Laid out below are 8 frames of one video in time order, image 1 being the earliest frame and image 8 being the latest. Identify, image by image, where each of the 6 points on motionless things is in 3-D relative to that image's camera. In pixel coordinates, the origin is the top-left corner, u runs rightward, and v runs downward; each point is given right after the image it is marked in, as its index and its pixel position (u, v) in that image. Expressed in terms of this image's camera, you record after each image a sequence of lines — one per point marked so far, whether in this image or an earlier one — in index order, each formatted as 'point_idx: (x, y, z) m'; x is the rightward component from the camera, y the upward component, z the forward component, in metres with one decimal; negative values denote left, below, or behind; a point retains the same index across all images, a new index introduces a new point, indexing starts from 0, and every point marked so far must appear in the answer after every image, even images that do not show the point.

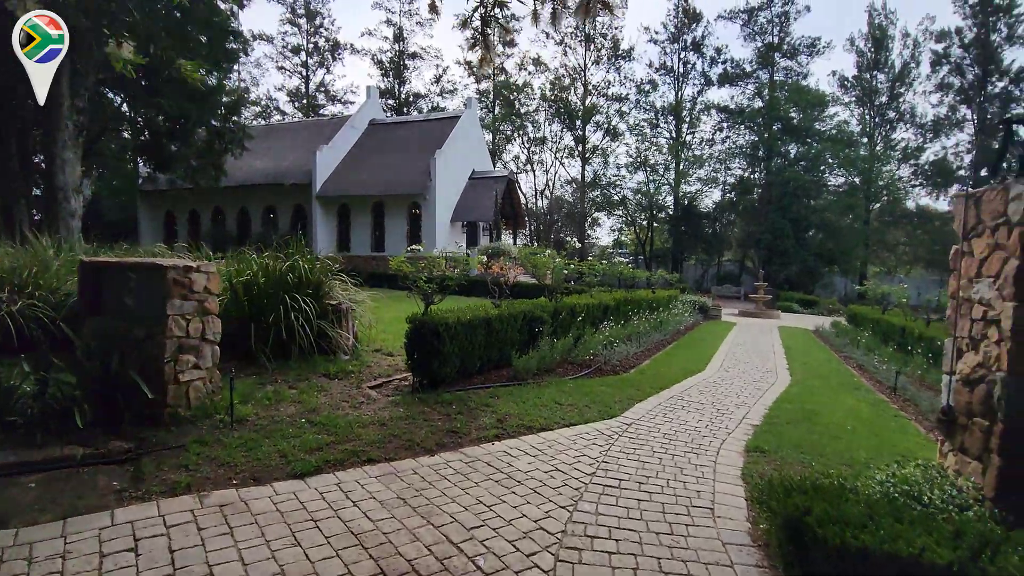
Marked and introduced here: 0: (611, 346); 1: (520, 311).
0: (+1.6, -0.9, +8.2) m
1: (+0.1, -0.3, +6.7) m
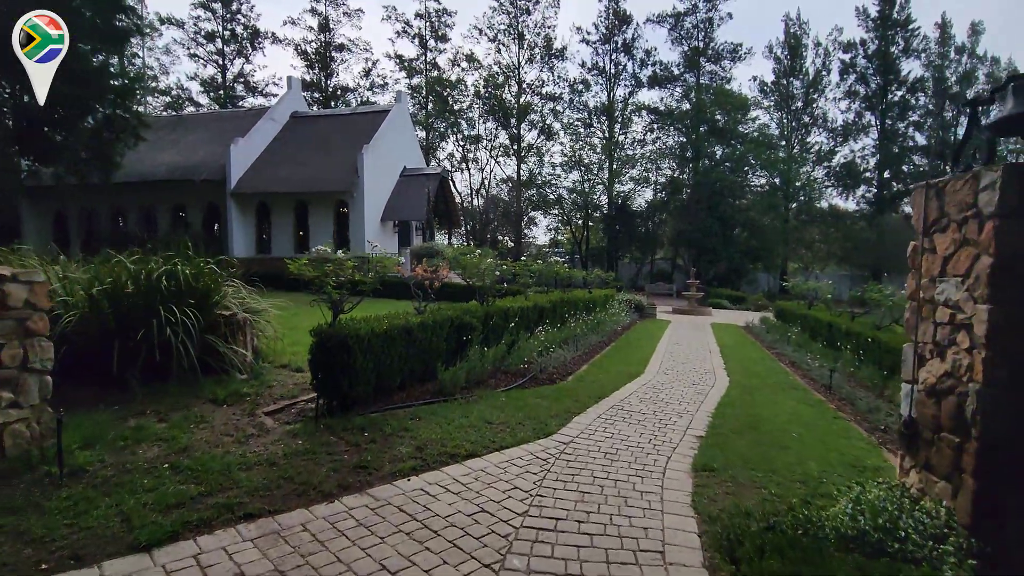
0: (+0.5, -1.0, +7.7) m
1: (-0.7, -0.3, +6.1) m
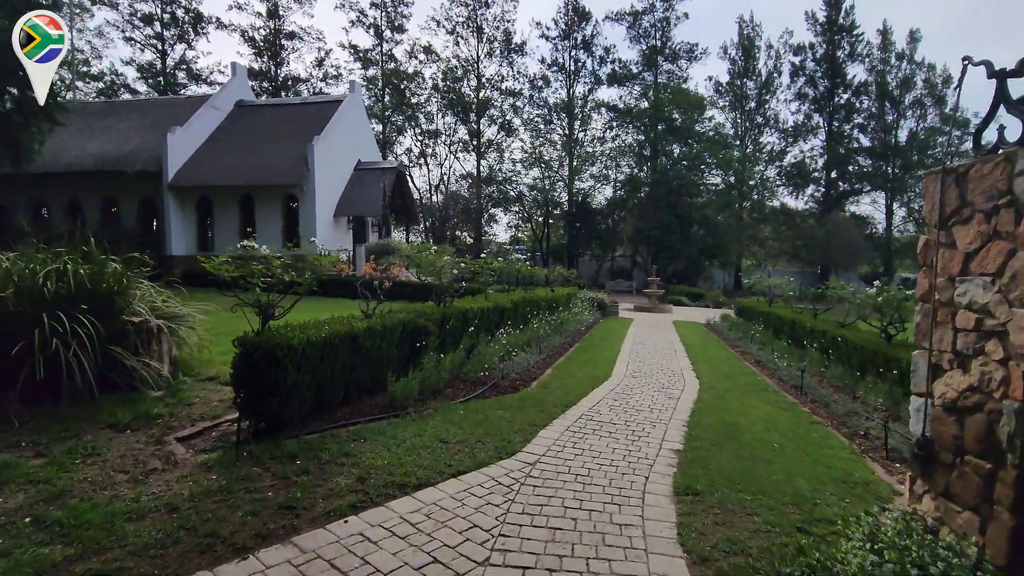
0: (0.0, -1.0, +7.2) m
1: (-1.2, -0.3, +5.5) m
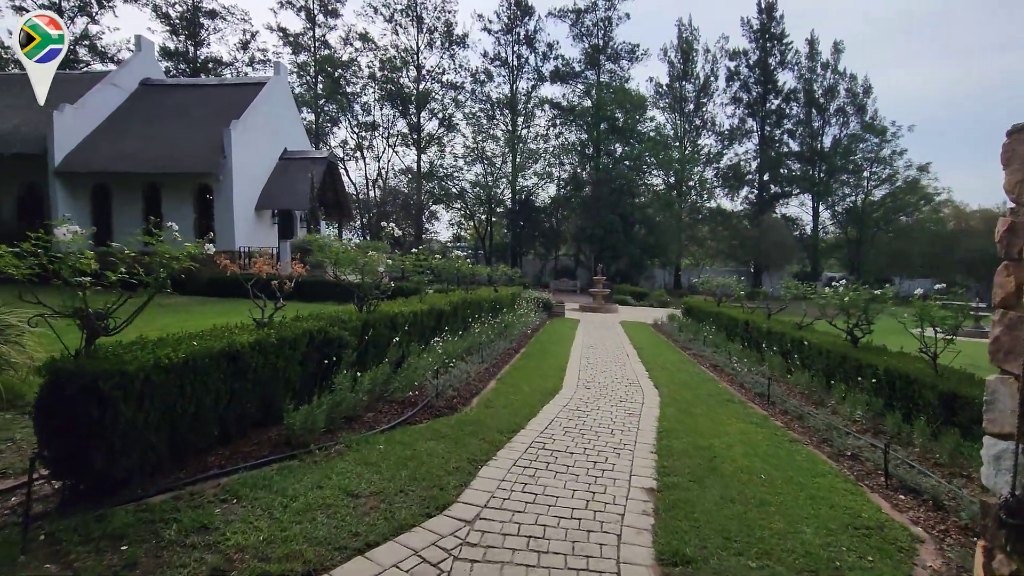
0: (-0.8, -1.0, +6.2) m
1: (-1.7, -0.3, +4.3) m
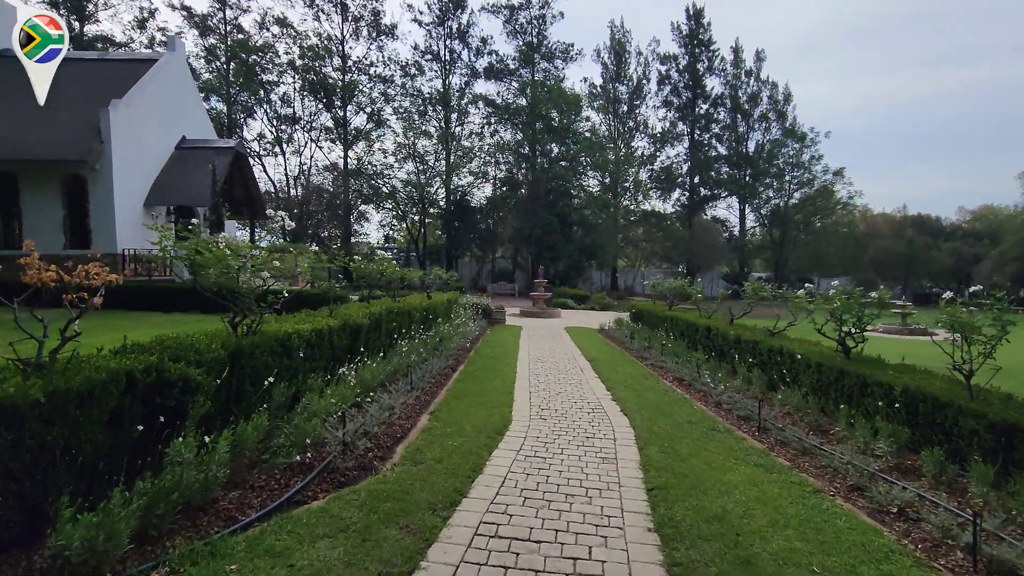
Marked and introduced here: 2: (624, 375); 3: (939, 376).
0: (-1.4, -1.1, +4.7) m
1: (-2.1, -0.4, +2.7) m
2: (+1.7, -1.3, +8.0) m
3: (+3.7, -0.8, +4.5) m
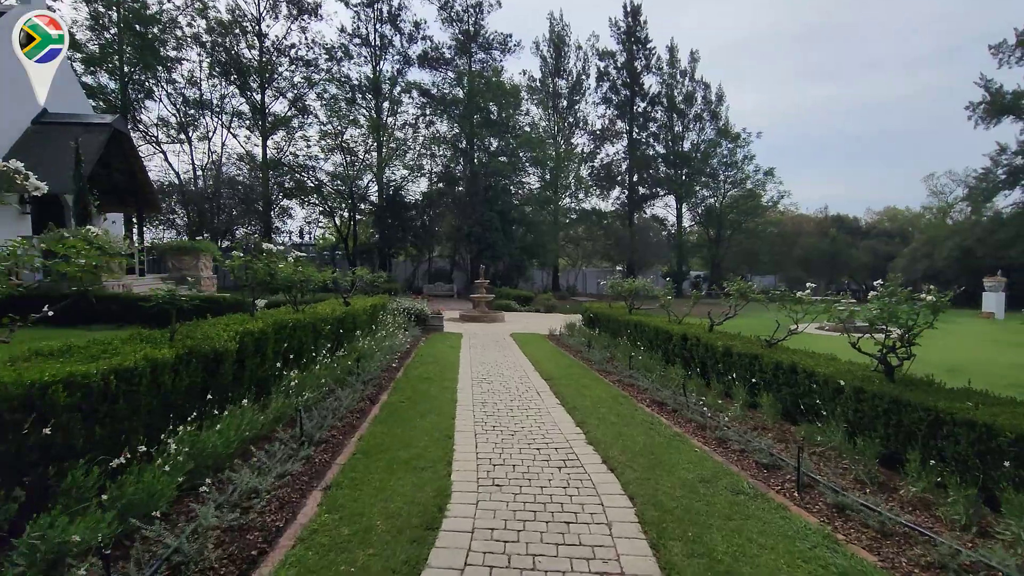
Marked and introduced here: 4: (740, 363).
0: (-1.7, -1.1, +2.7) m
1: (-2.2, -0.5, +0.7) m
2: (+1.0, -1.4, +6.4) m
3: (+3.3, -0.8, +3.2) m
4: (+2.6, -0.9, +6.0) m
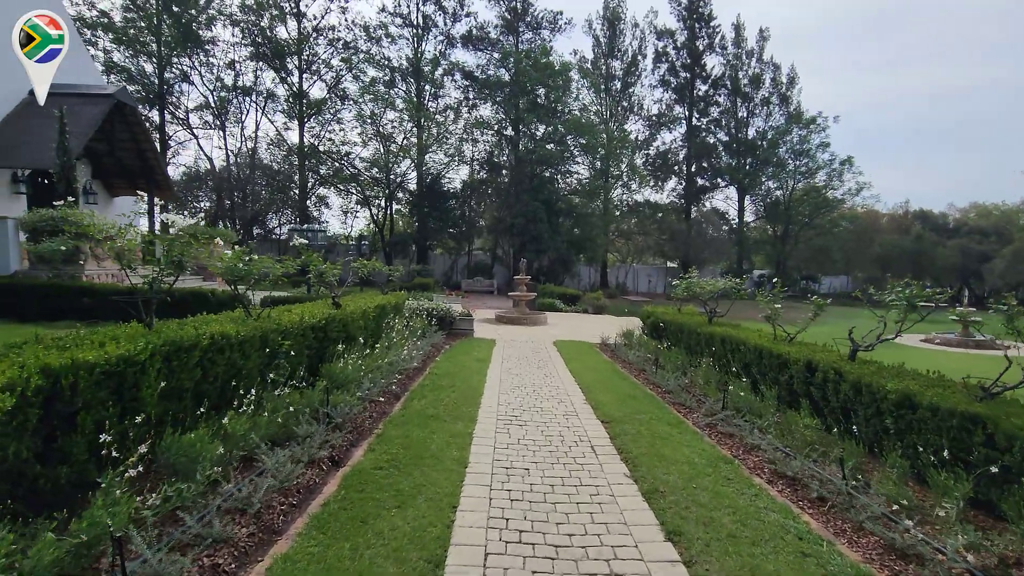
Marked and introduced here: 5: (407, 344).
0: (-1.7, -1.1, +0.6) m
1: (-2.3, -0.5, -1.4) m
2: (+1.3, -1.4, +4.1) m
3: (+3.4, -0.9, +0.6) m
4: (+2.9, -0.9, +3.5) m
5: (-1.5, -0.8, +7.4) m
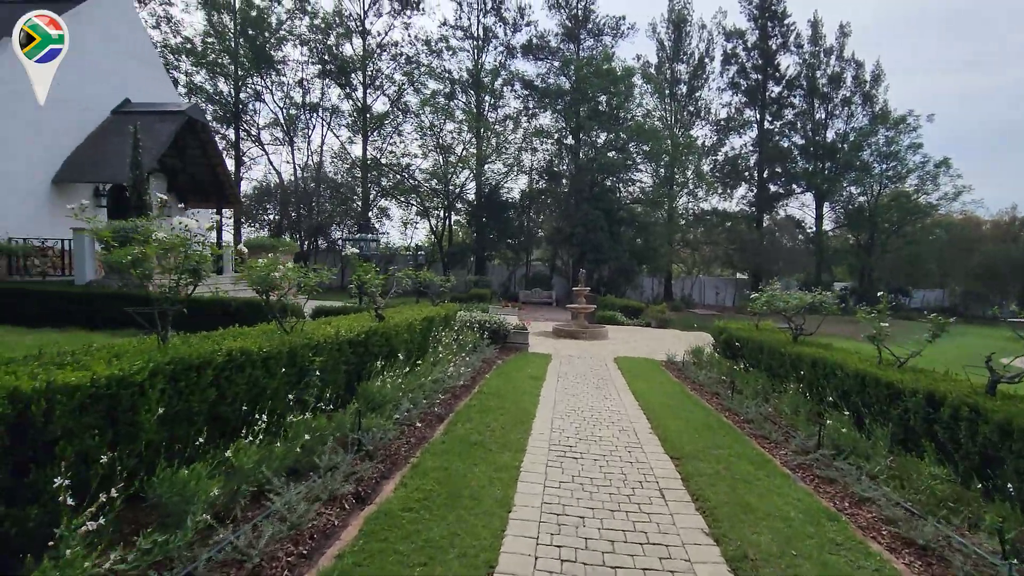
0: (-1.7, -1.1, +0.2) m
1: (-2.5, -0.5, -1.7) m
2: (+1.6, -1.5, +3.3) m
3: (+3.3, -0.9, -0.3) m
4: (+3.2, -1.0, +2.6) m
5: (-0.7, -0.9, +6.9) m
